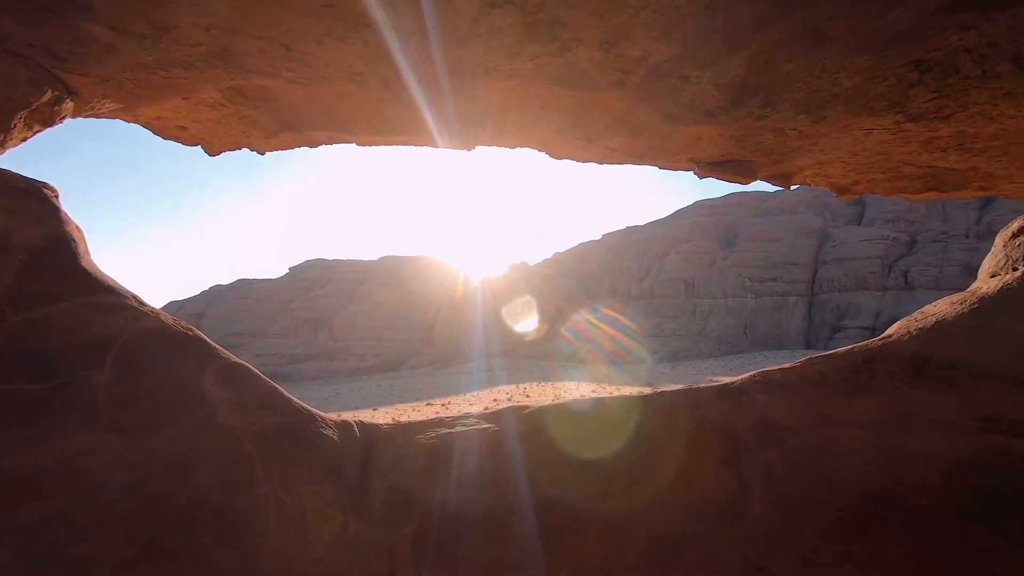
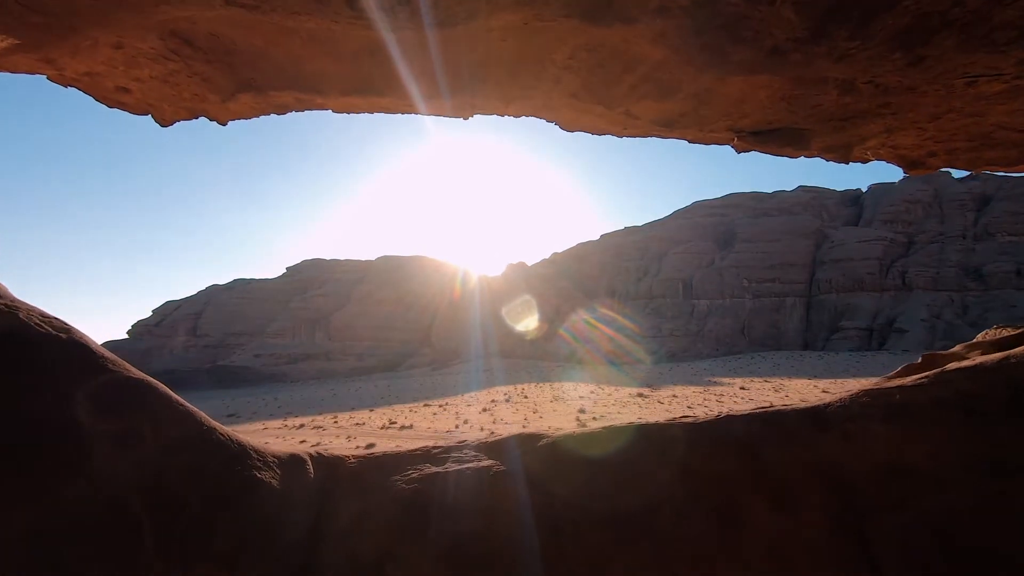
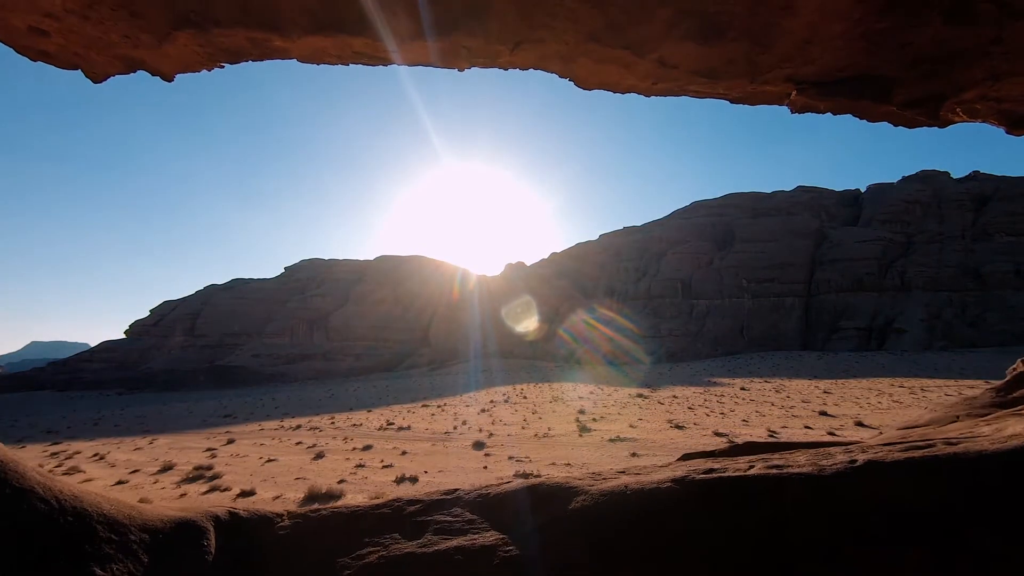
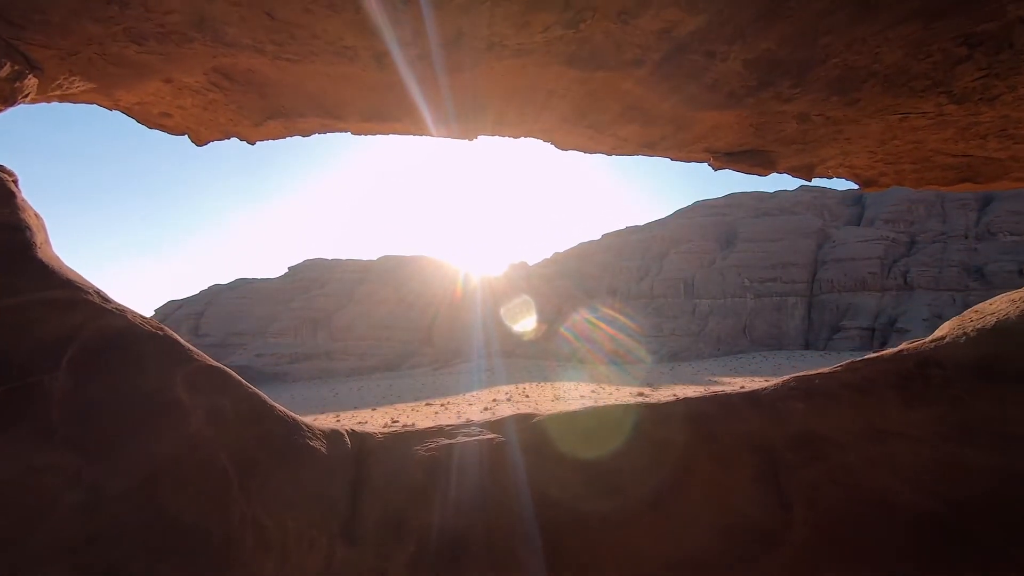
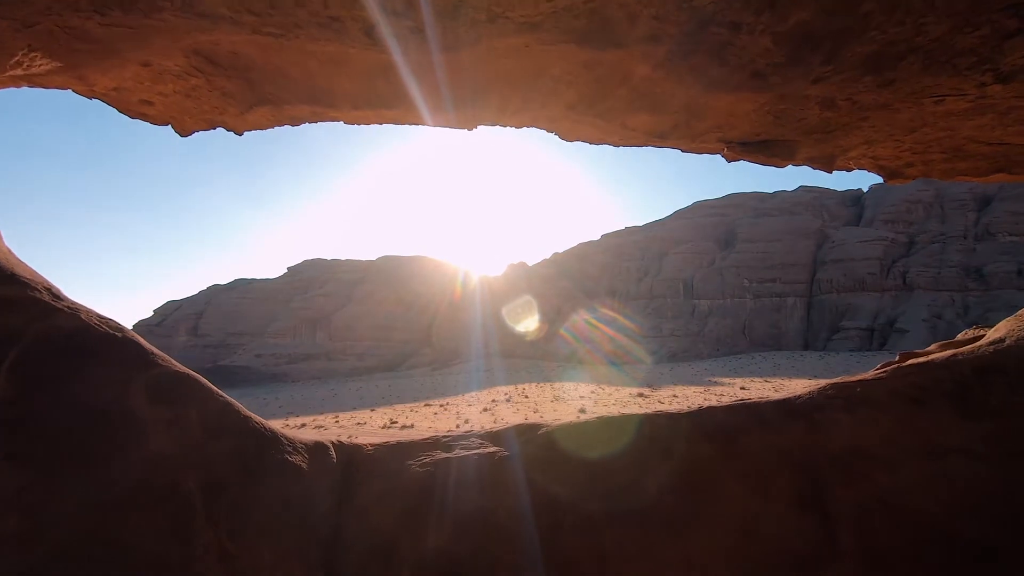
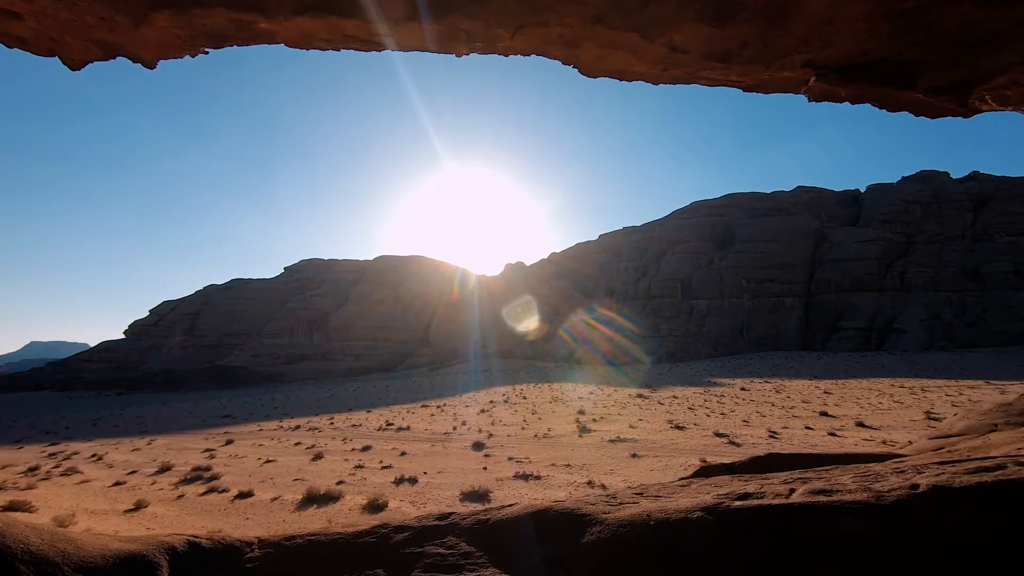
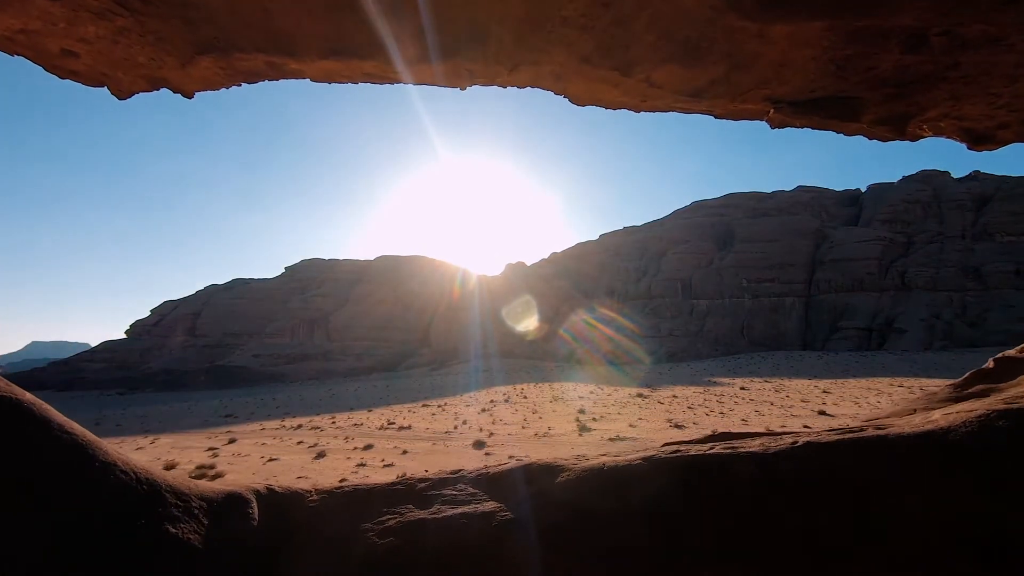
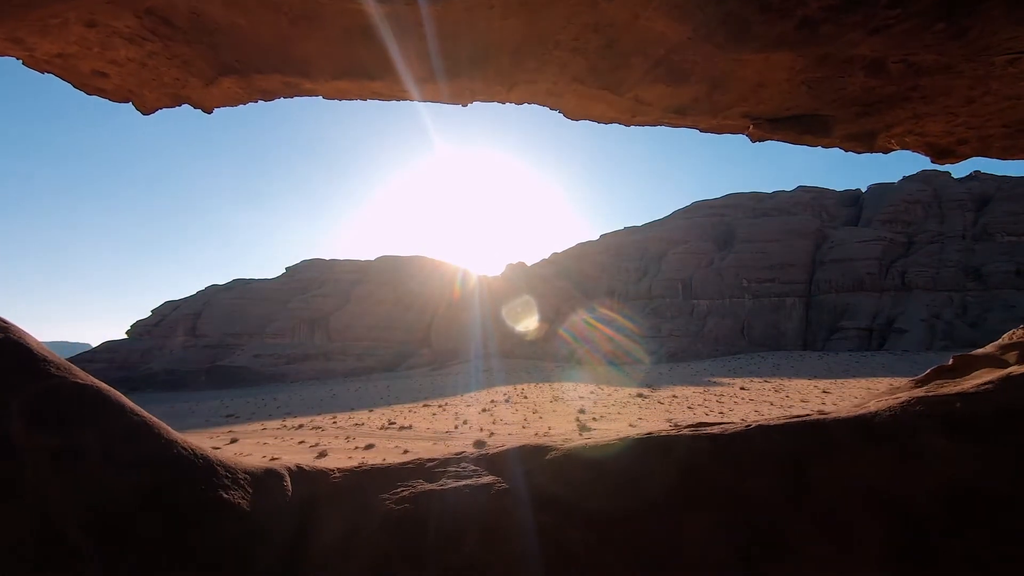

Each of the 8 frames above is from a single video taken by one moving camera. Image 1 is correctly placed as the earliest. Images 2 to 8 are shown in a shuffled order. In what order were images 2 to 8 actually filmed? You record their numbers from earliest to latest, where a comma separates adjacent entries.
4, 5, 2, 8, 7, 3, 6
